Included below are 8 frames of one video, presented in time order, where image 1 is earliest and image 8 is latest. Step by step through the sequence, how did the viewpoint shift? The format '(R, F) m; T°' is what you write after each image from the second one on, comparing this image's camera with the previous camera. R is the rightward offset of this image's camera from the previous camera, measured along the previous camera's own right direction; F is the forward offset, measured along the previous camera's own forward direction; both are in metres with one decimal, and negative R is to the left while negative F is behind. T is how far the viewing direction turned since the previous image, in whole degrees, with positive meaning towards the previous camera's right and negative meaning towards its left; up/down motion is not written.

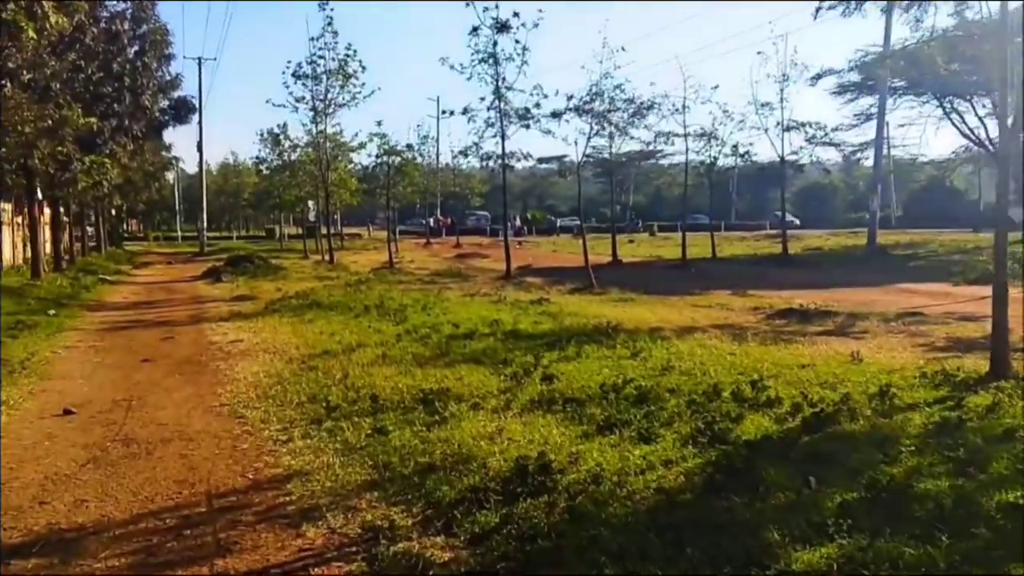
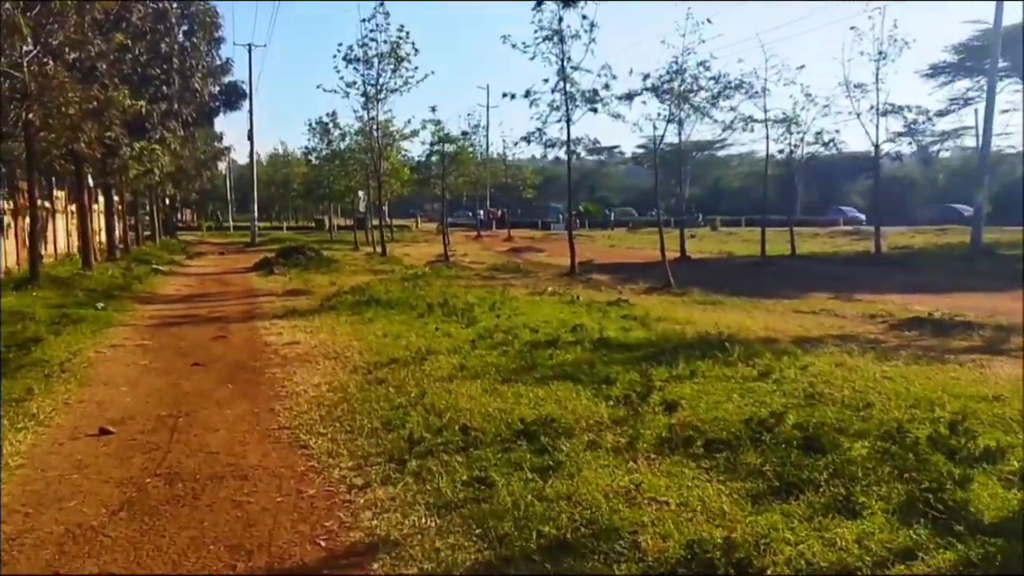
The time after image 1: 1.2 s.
(-0.8, +1.8) m; -3°
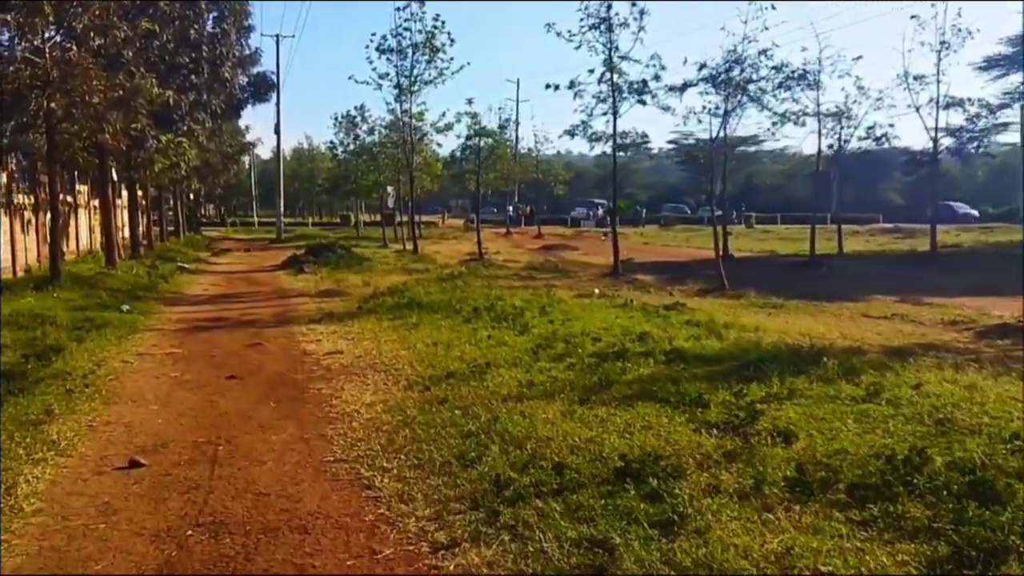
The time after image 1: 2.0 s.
(-0.7, +1.2) m; -1°
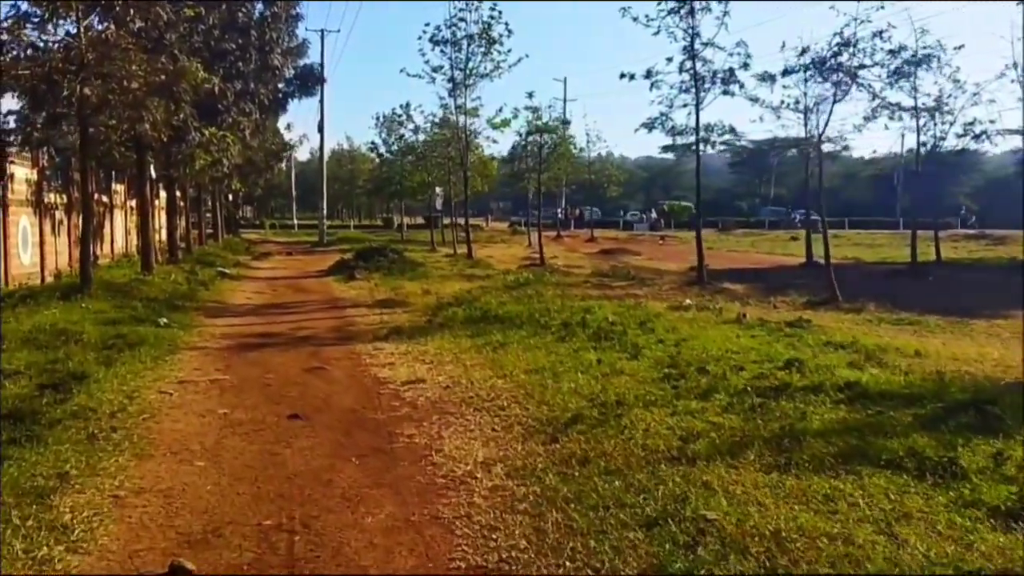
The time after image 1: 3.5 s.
(-1.1, +2.5) m; -2°
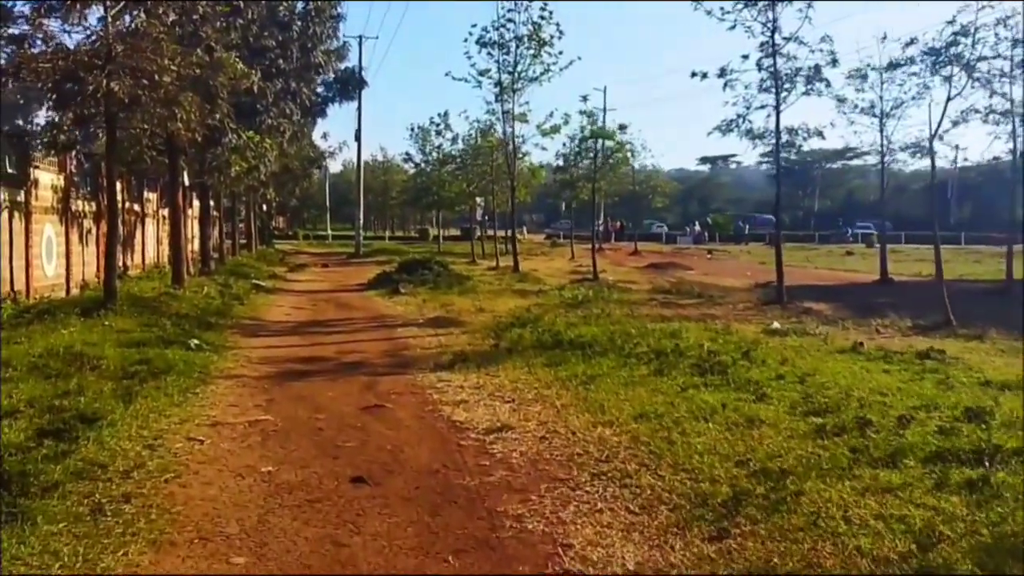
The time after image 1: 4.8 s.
(-0.9, +2.1) m; -2°
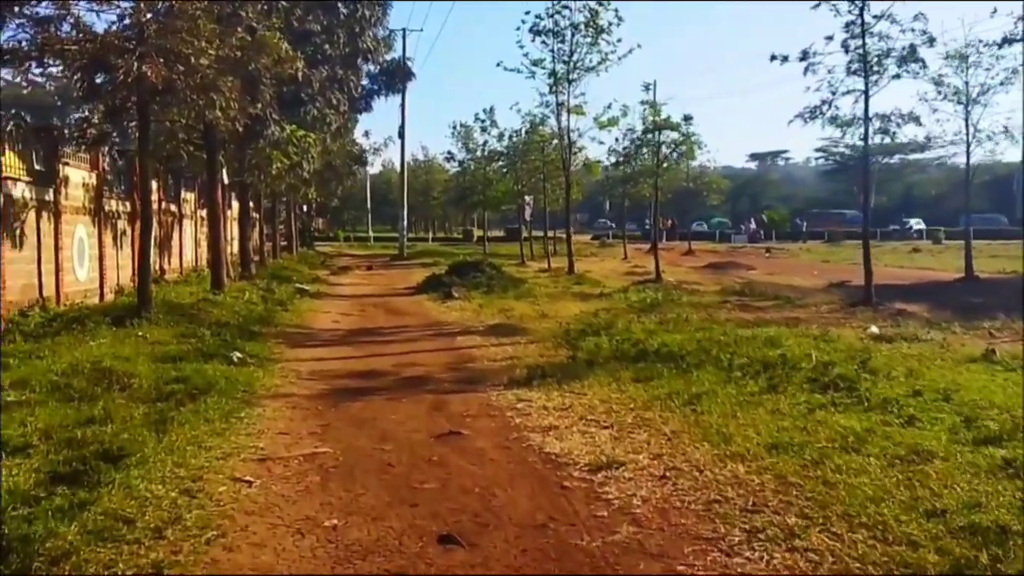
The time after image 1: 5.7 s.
(-0.6, +1.5) m; -2°
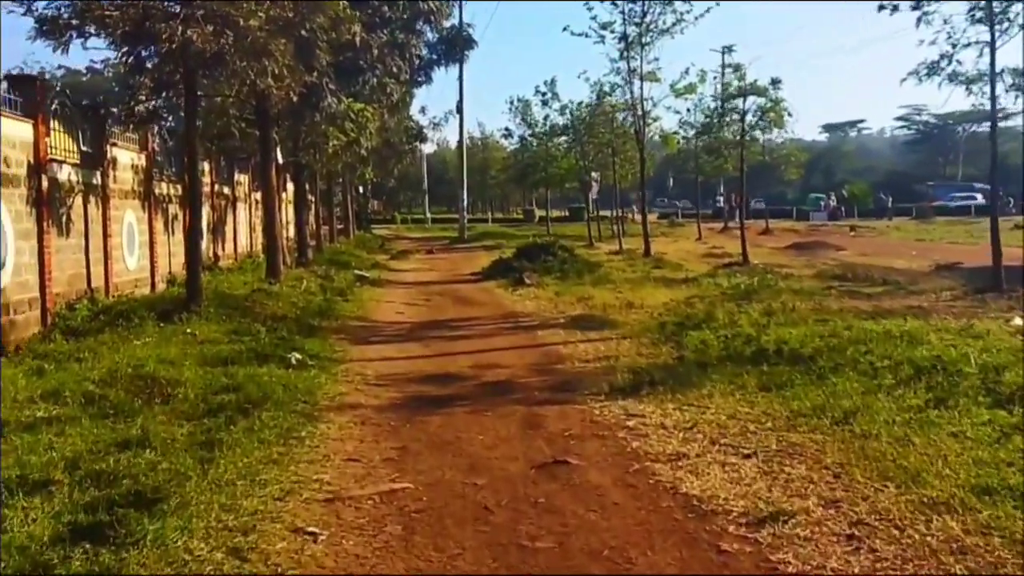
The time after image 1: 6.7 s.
(-0.5, +1.6) m; -4°
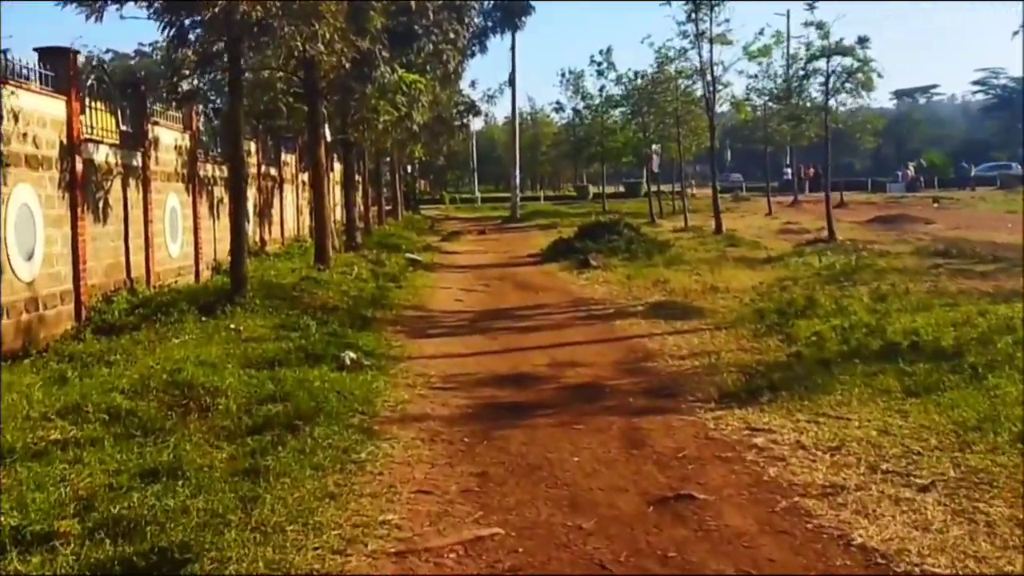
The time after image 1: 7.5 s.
(-0.4, +1.4) m; -3°
